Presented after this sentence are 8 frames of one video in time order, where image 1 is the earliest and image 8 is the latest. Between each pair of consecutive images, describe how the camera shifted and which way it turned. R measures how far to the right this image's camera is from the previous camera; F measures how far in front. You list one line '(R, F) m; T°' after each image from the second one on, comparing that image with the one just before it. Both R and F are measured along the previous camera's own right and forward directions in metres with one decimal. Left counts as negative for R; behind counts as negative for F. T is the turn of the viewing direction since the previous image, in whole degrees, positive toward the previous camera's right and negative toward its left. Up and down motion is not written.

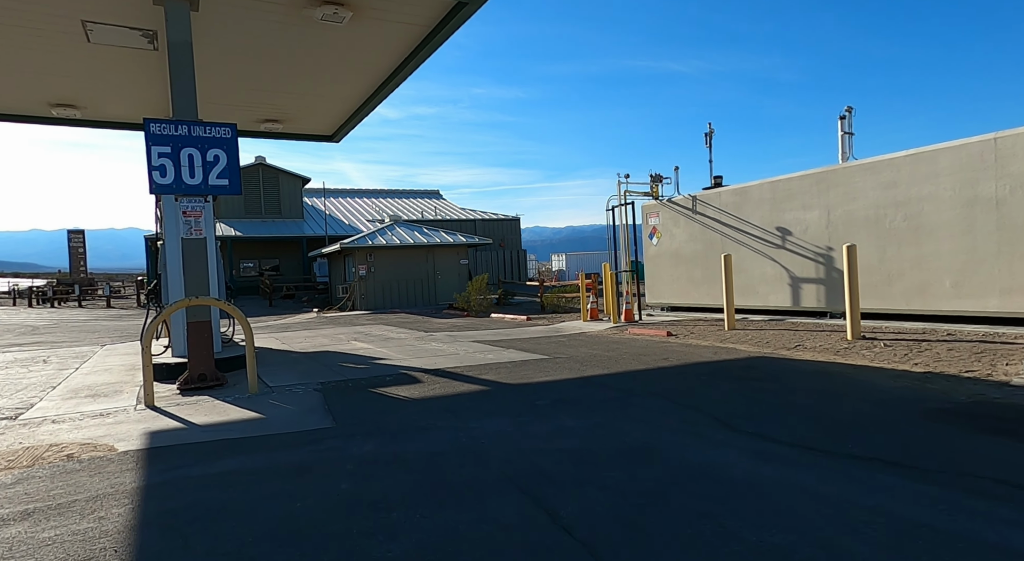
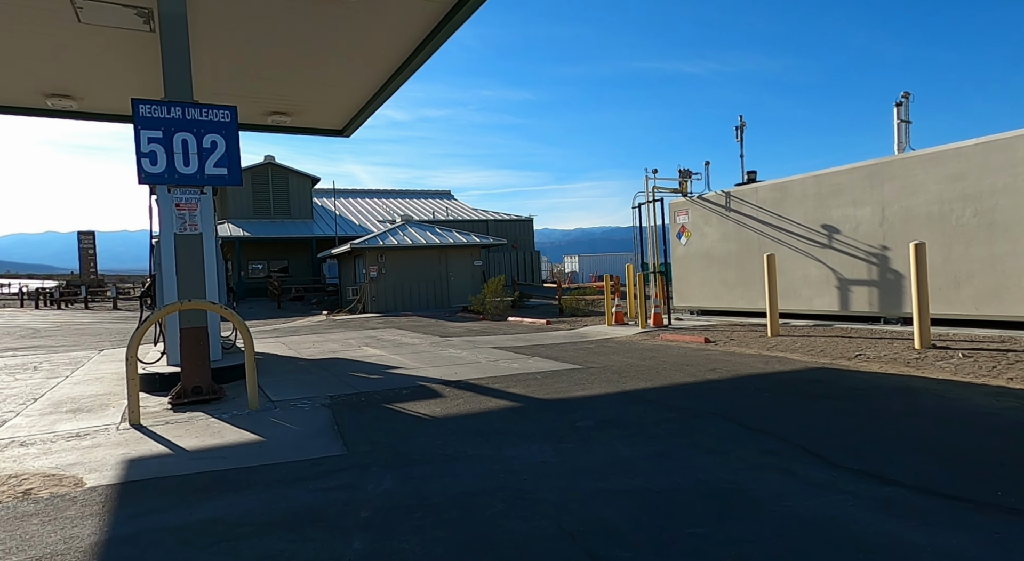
(-0.3, +0.9) m; -1°
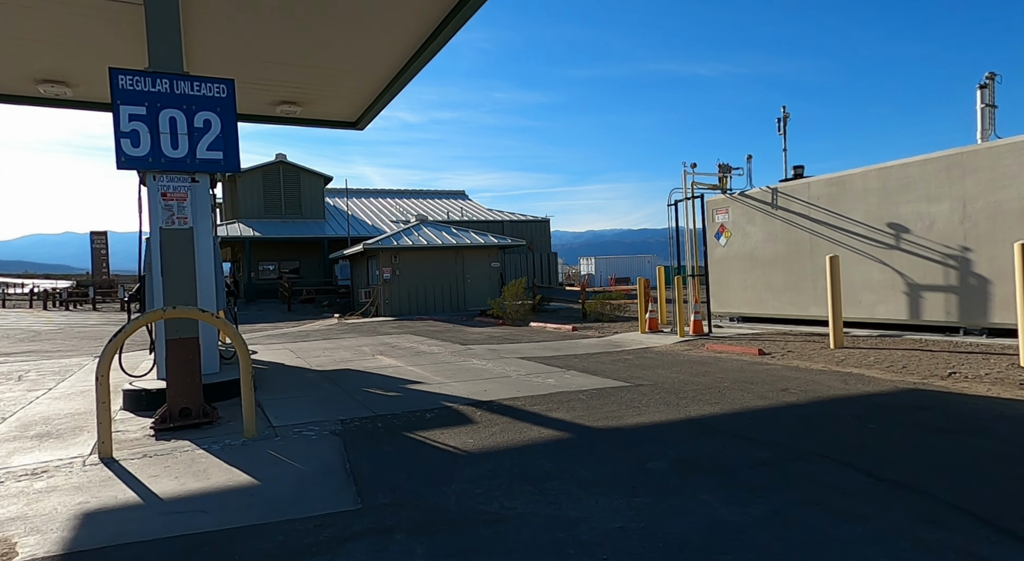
(-0.3, +1.0) m; -1°
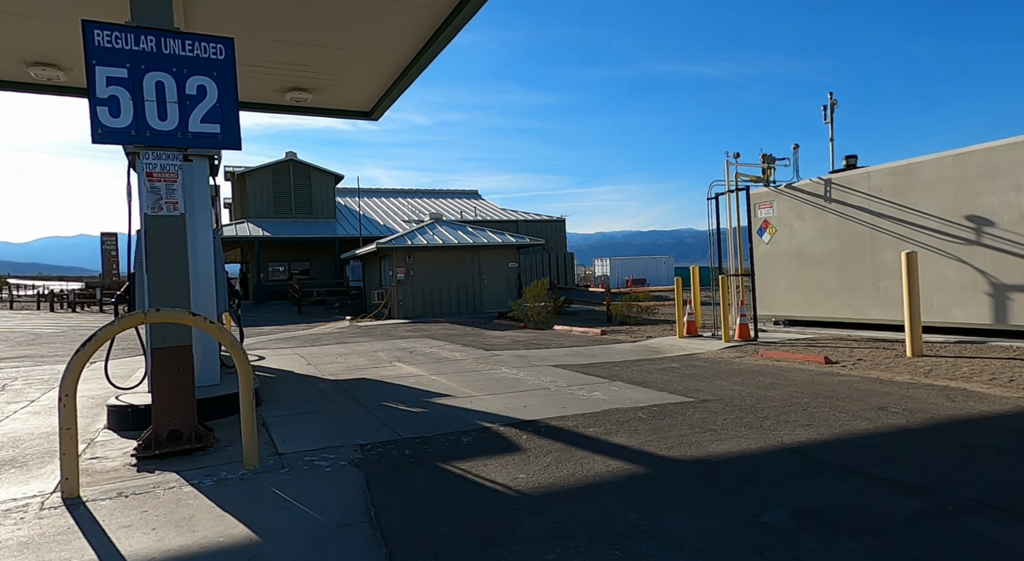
(-0.3, +1.0) m; -1°
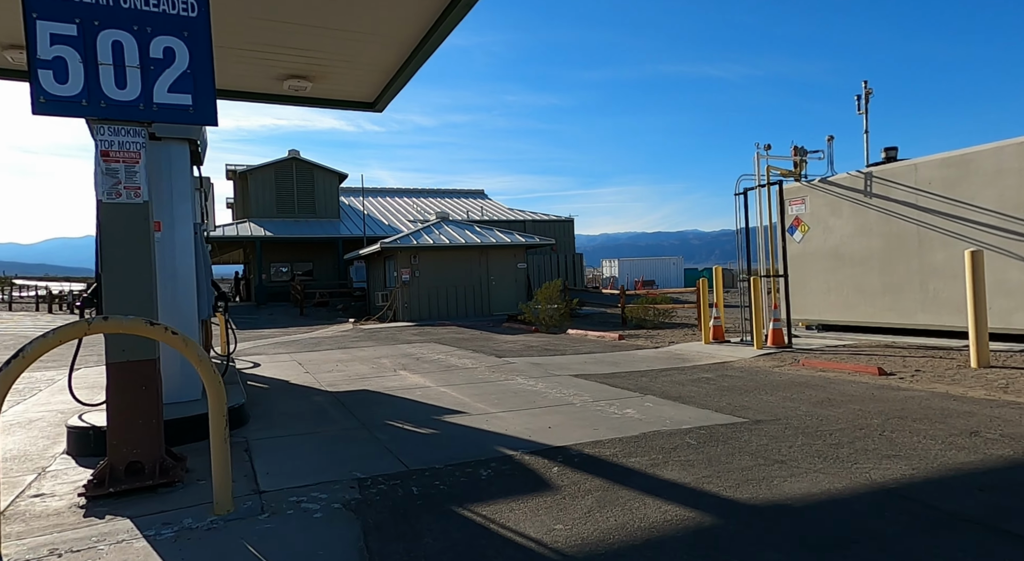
(-0.2, +0.8) m; 0°
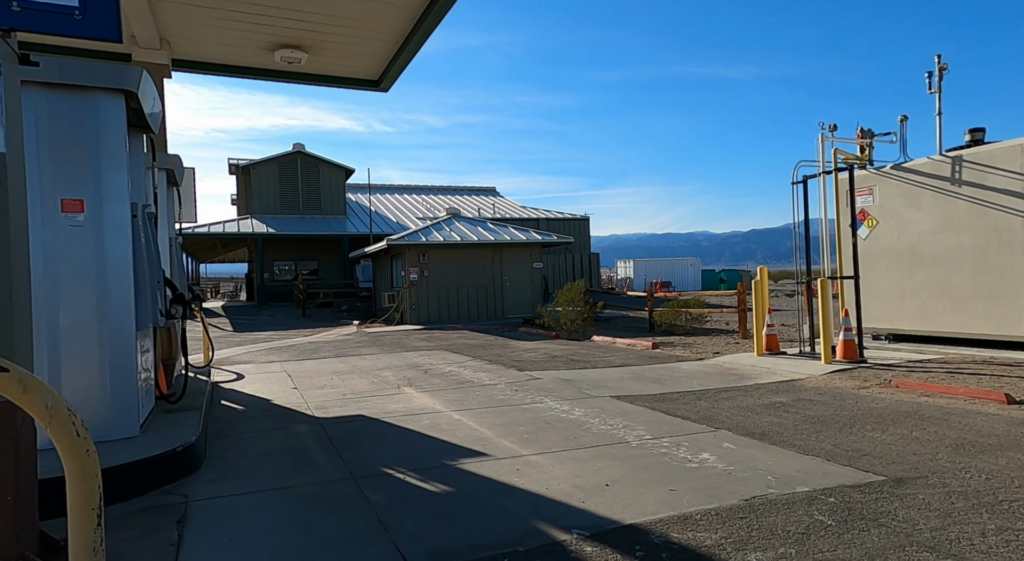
(-0.2, +1.5) m; -1°
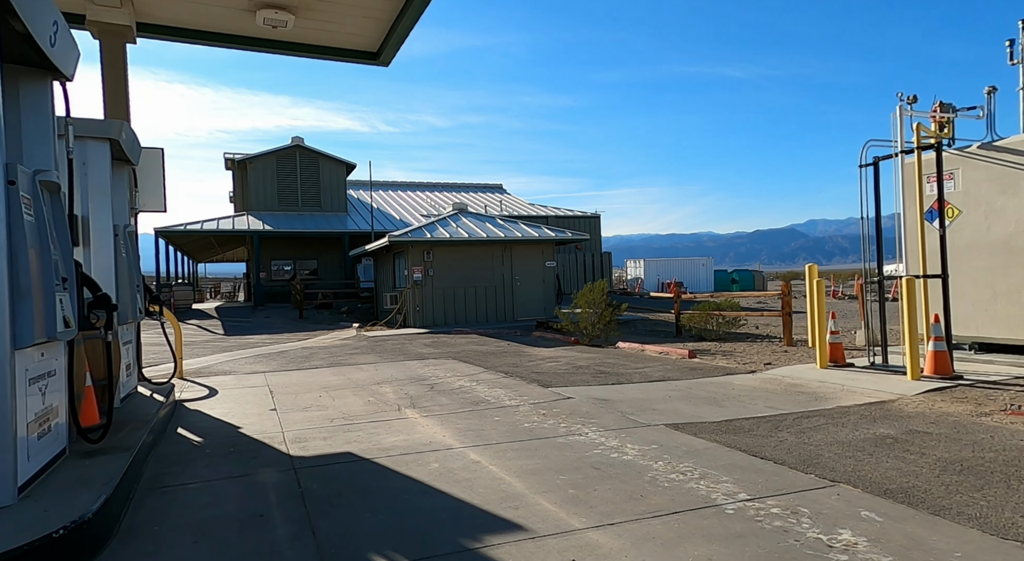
(-0.2, +1.4) m; 0°
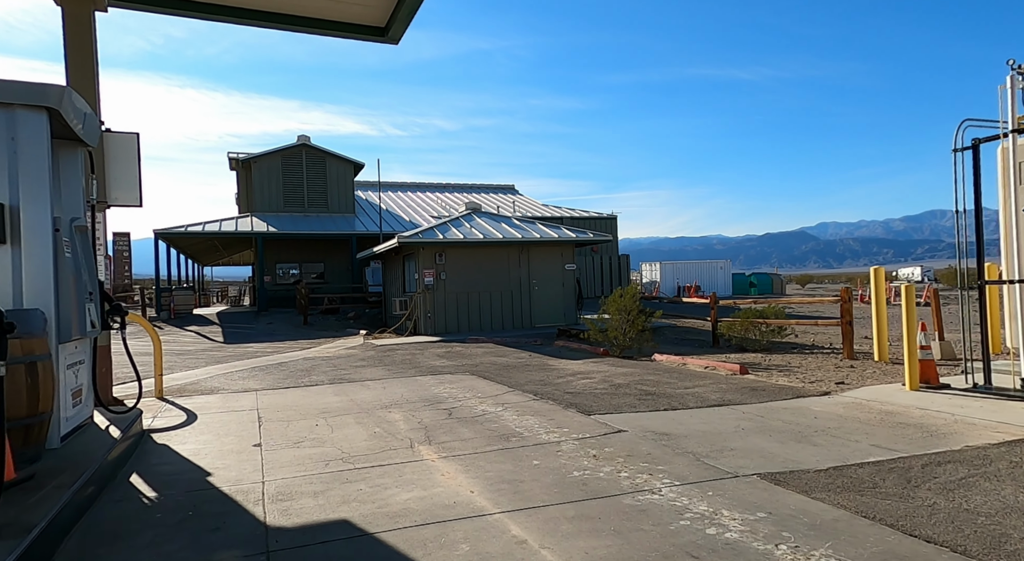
(-0.3, +1.3) m; -1°
